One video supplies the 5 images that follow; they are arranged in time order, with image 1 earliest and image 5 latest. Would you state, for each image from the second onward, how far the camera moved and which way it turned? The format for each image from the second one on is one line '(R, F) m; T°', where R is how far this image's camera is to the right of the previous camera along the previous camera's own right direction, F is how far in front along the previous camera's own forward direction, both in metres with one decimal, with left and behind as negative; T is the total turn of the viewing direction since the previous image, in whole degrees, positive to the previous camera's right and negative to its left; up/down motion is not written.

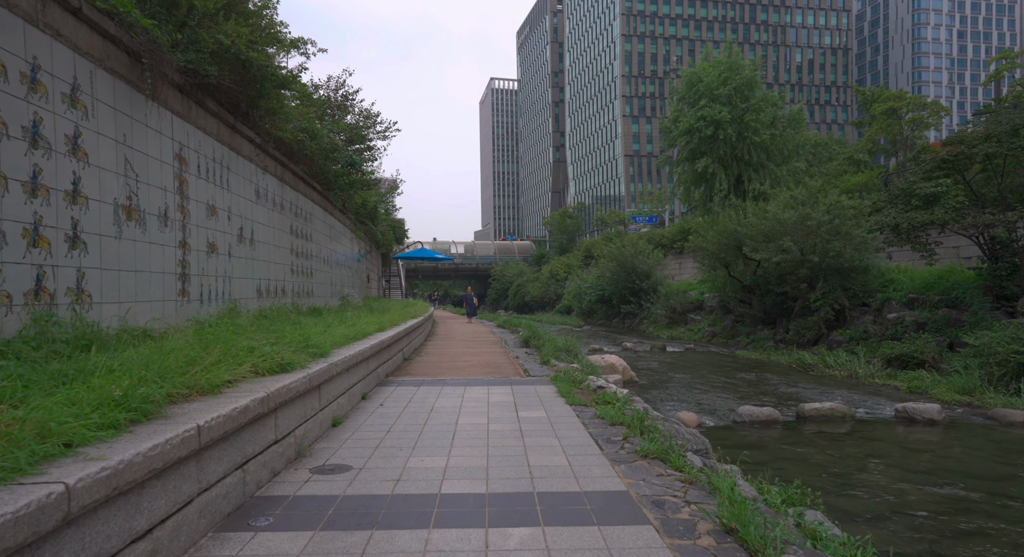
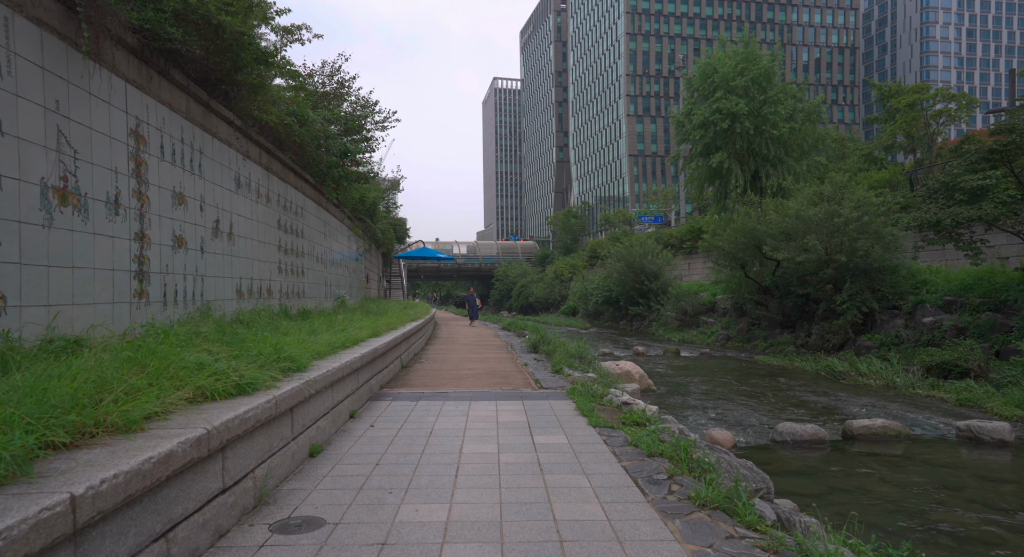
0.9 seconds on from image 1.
(-0.1, +0.9) m; 0°
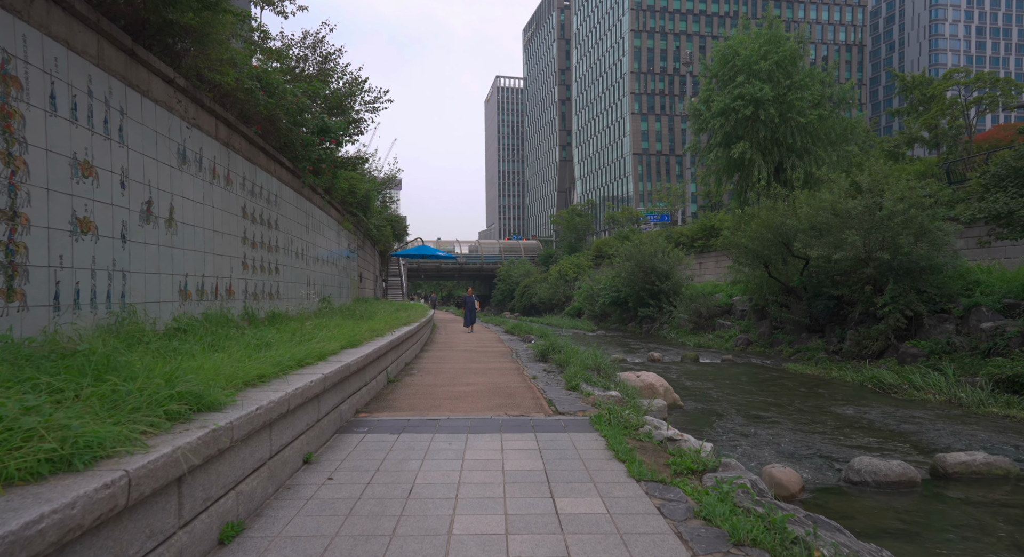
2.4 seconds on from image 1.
(-0.1, +1.4) m; 0°
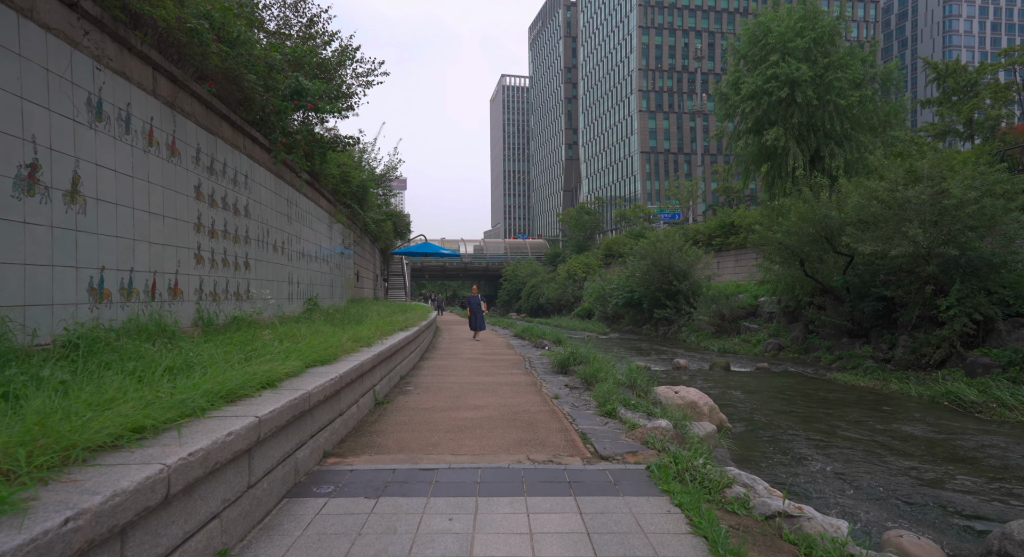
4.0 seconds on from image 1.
(-0.1, +1.6) m; 0°
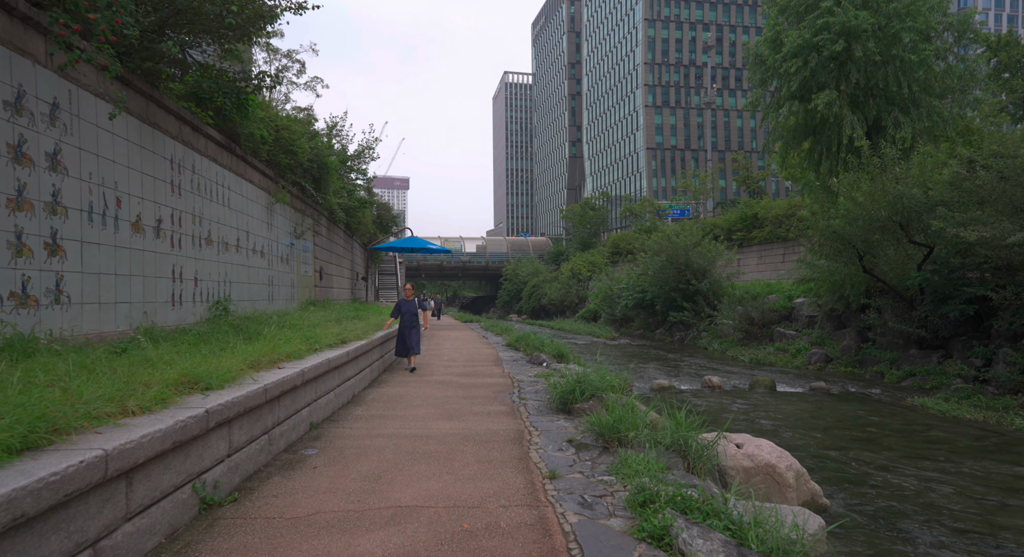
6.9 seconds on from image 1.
(+0.3, +3.0) m; 0°
